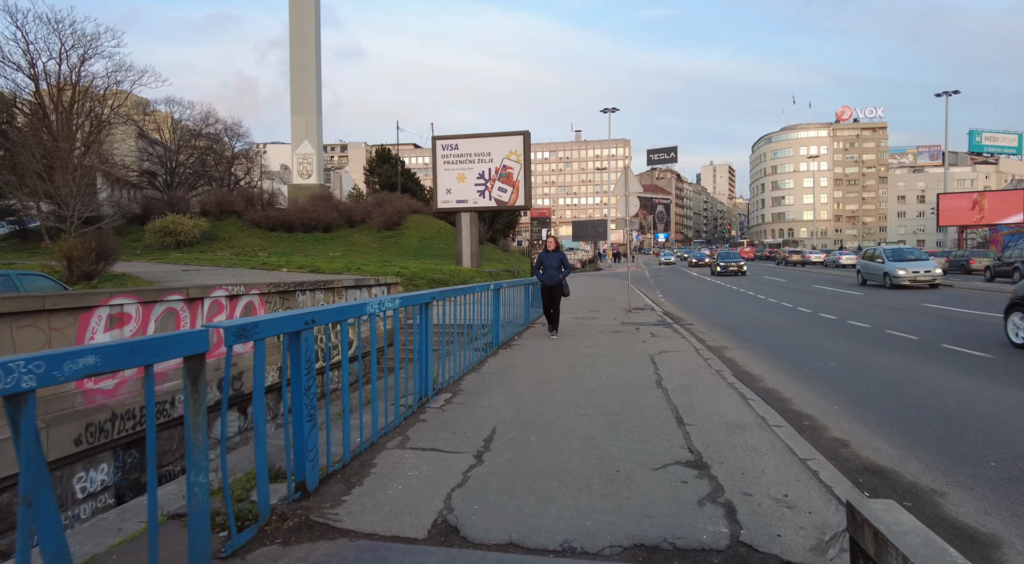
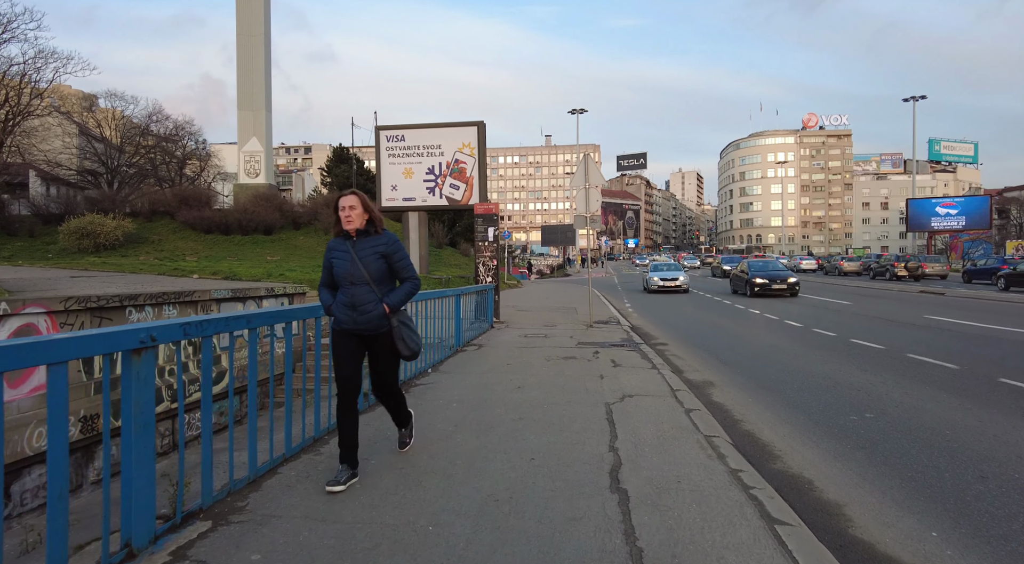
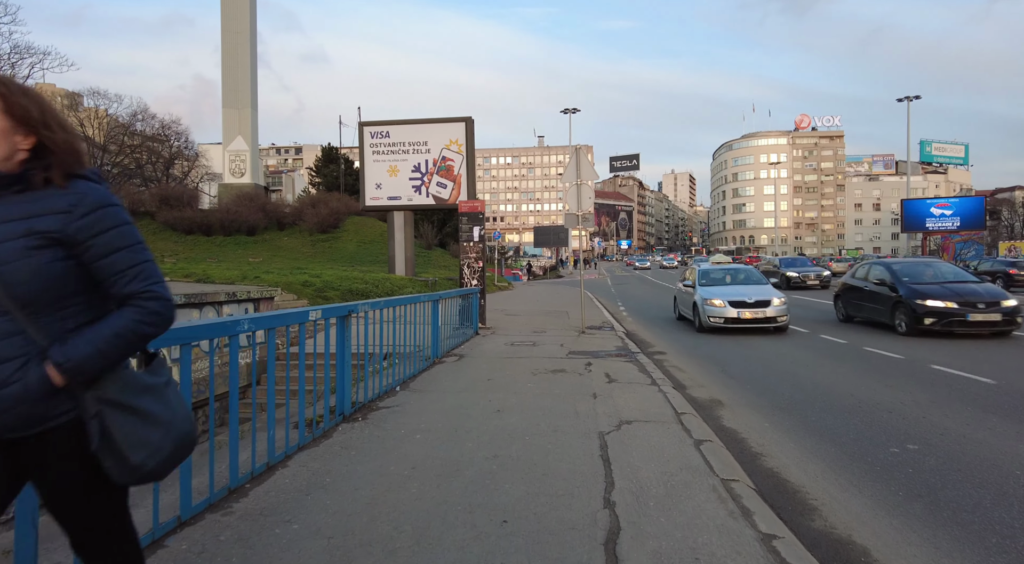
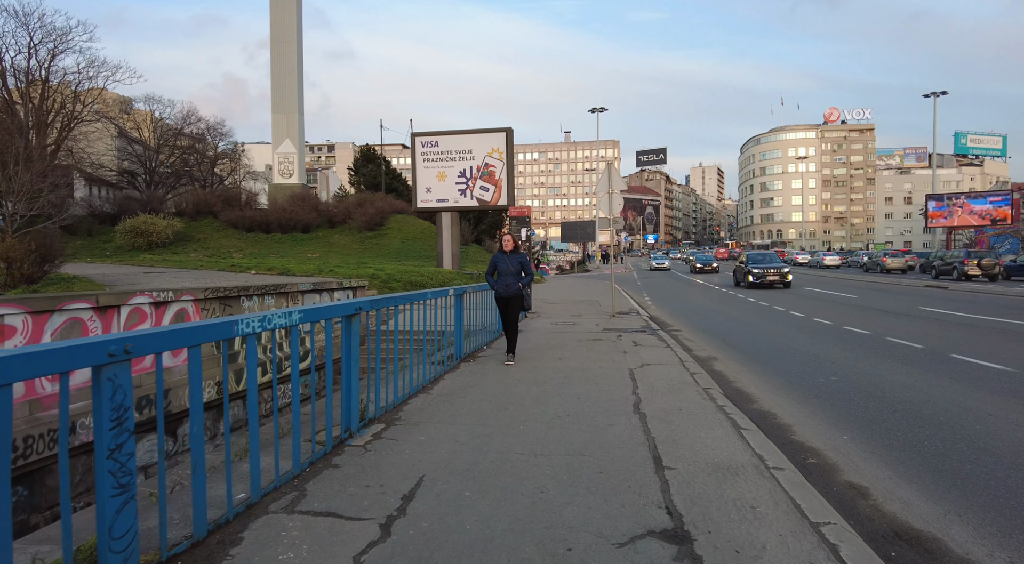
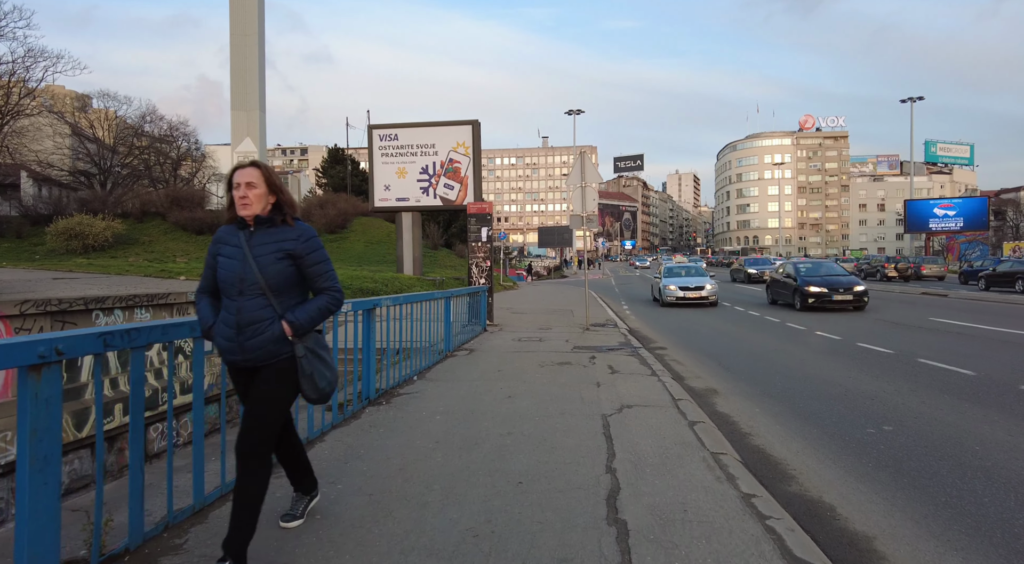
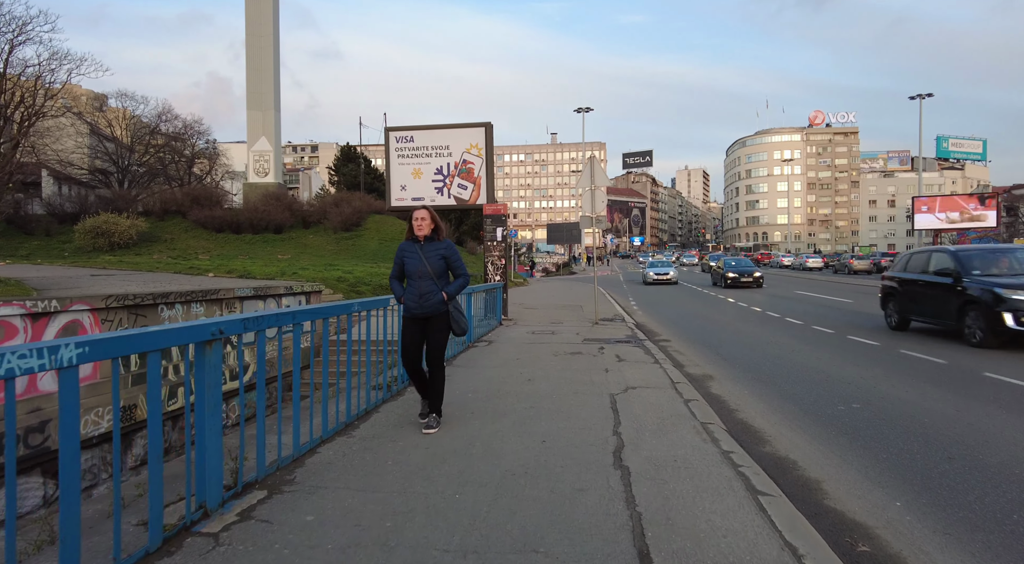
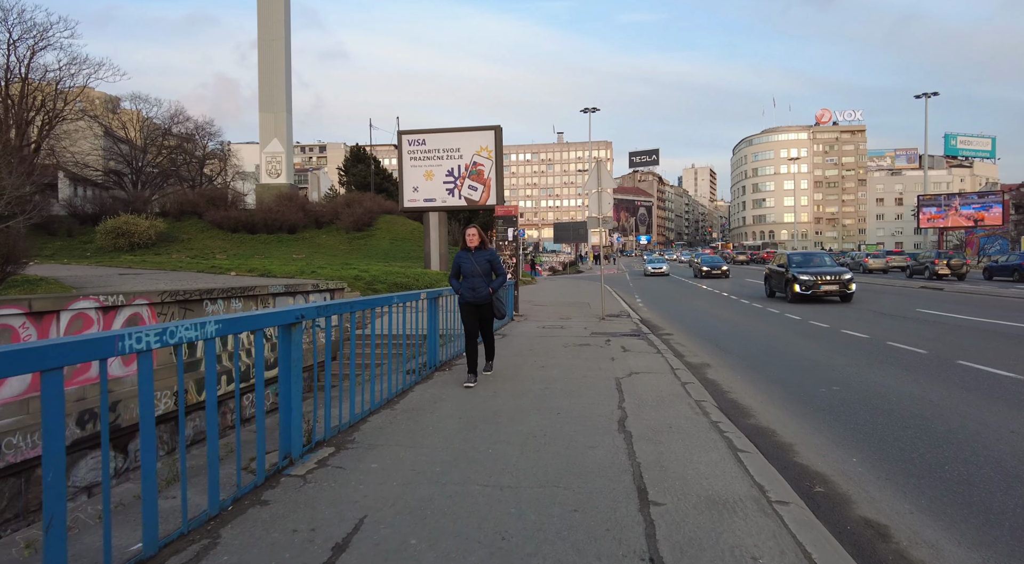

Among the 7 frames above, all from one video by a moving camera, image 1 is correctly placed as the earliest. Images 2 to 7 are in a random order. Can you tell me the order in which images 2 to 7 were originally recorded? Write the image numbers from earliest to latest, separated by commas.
4, 7, 6, 2, 5, 3
